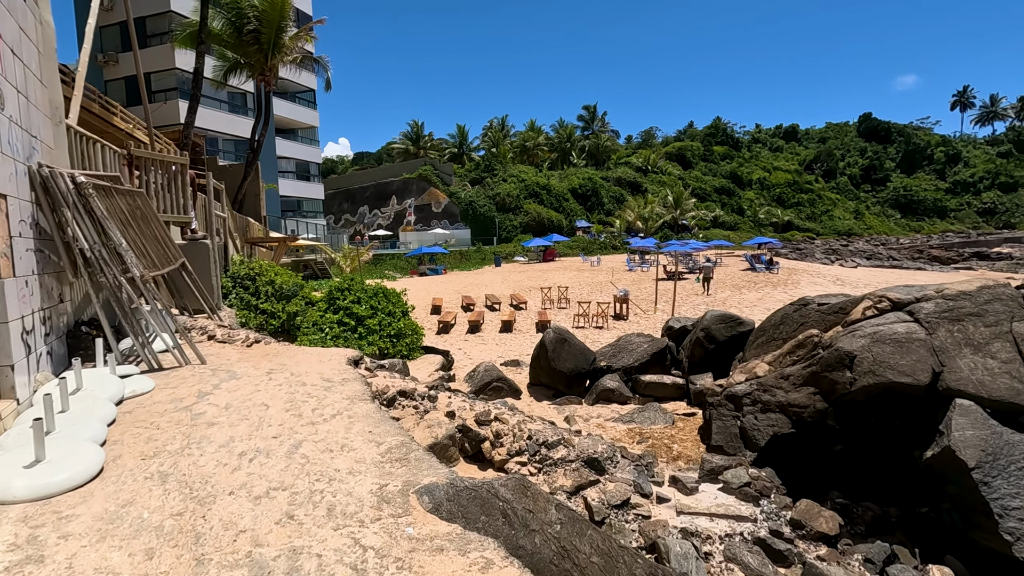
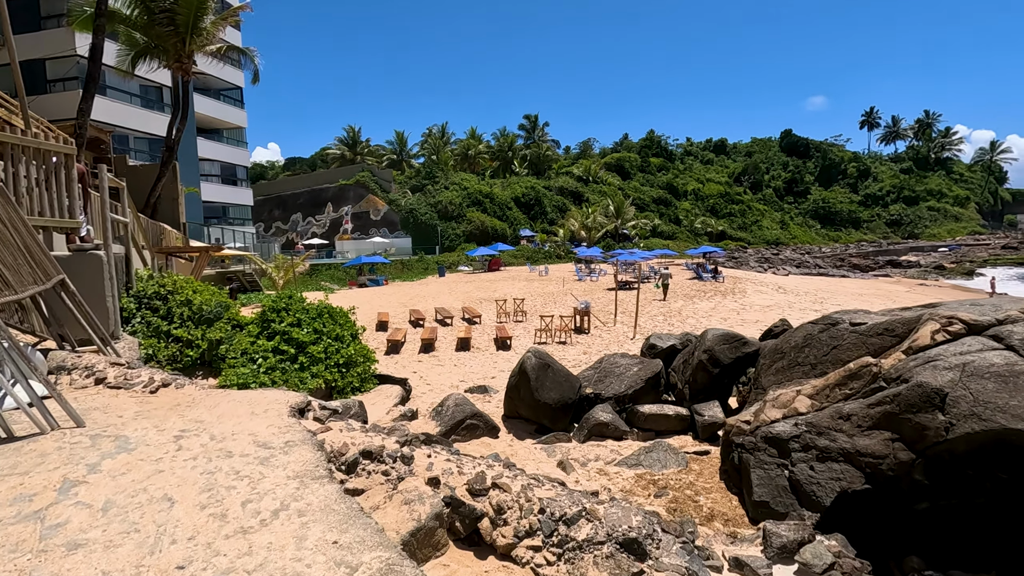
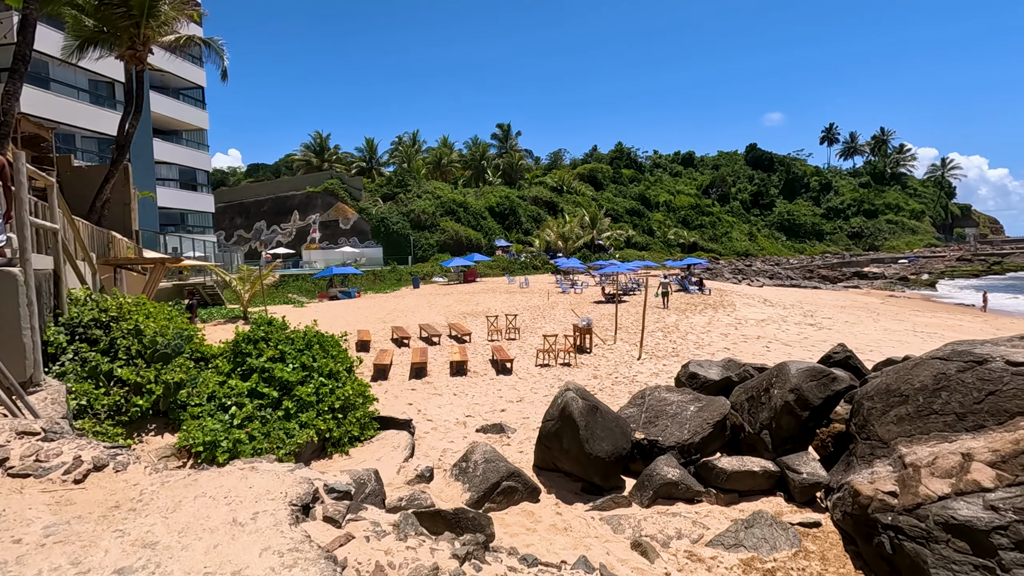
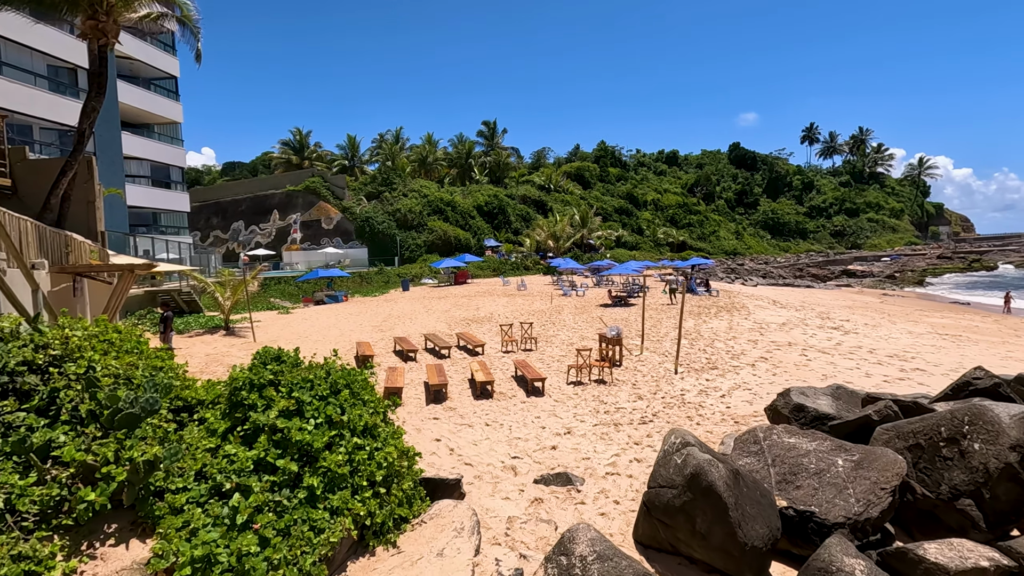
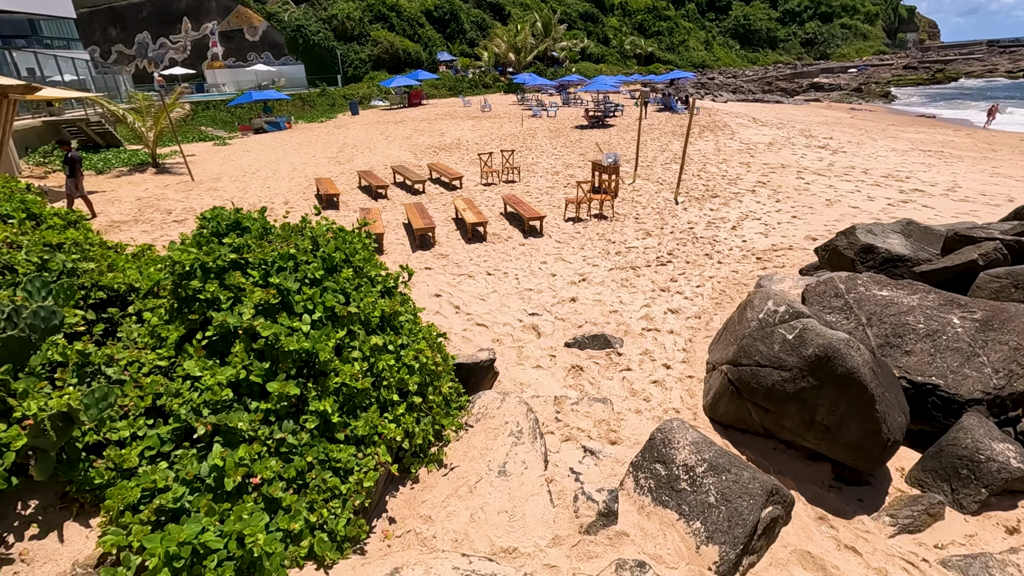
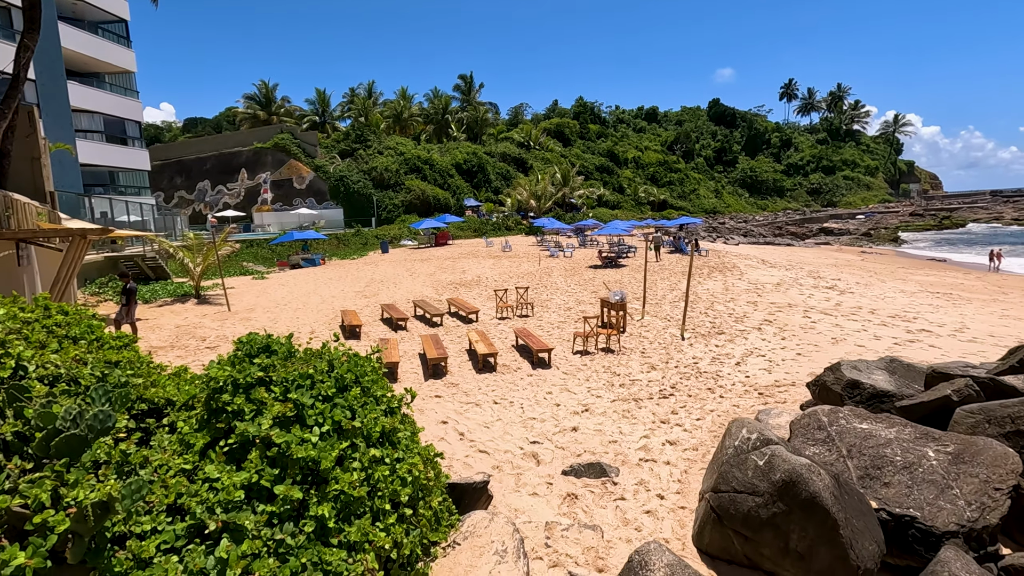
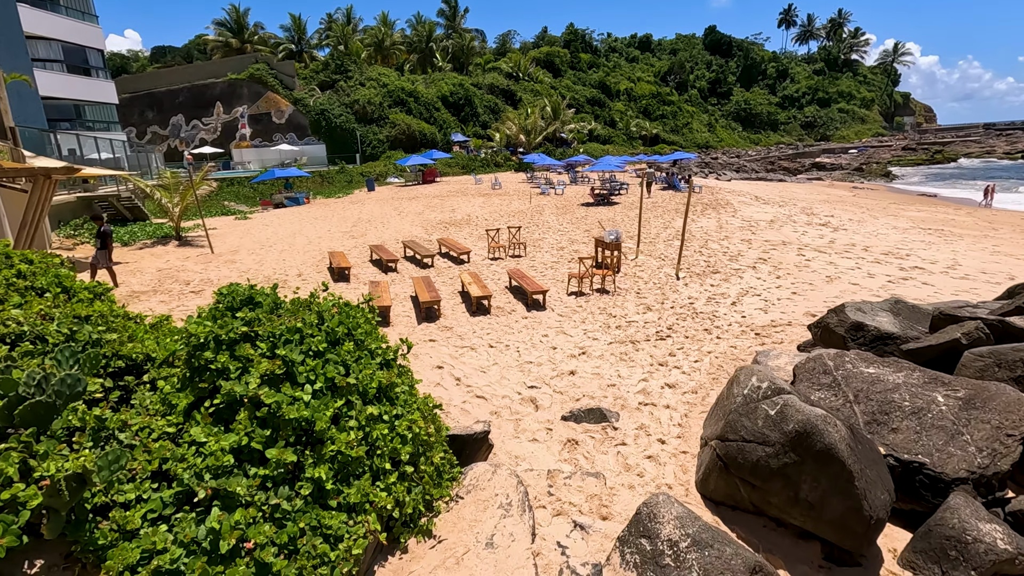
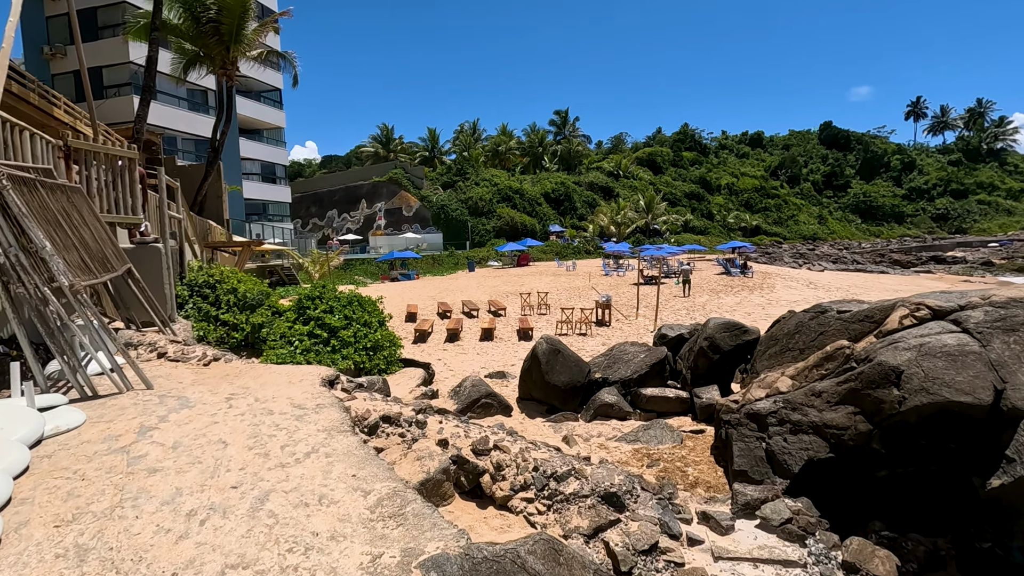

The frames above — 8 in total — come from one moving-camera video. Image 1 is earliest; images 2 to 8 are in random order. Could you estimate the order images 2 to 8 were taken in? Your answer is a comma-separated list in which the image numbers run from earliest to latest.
8, 2, 3, 4, 6, 7, 5
